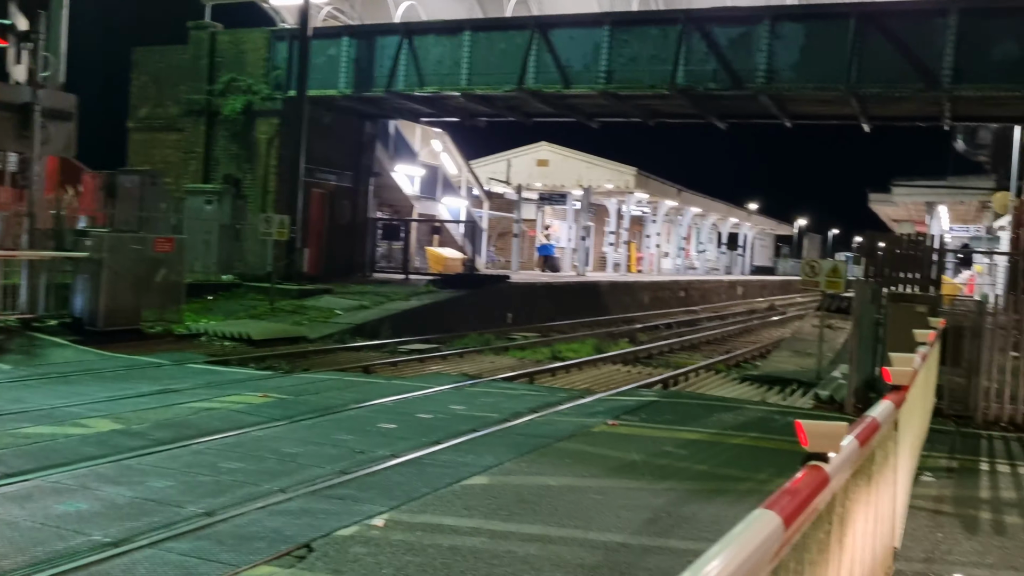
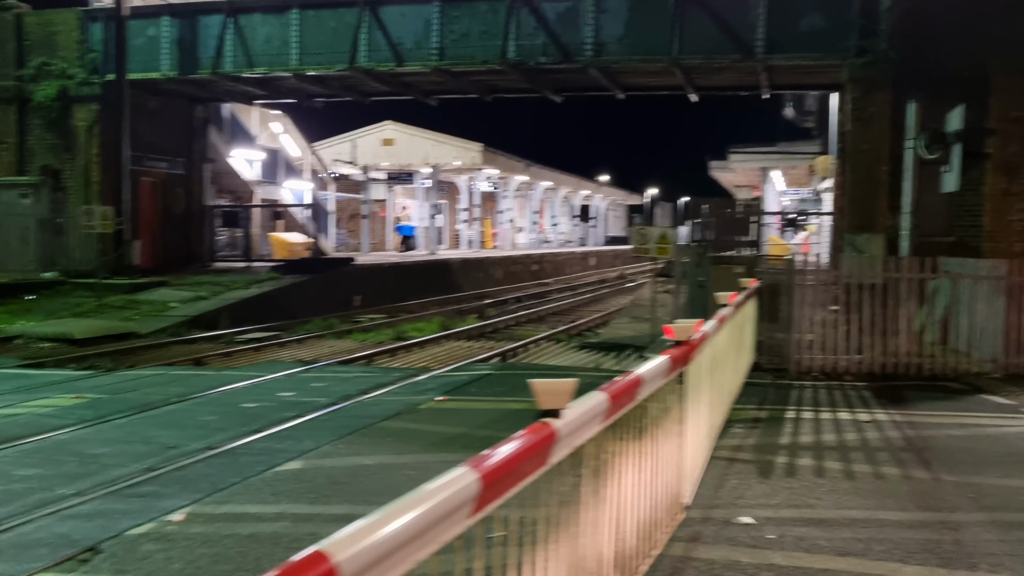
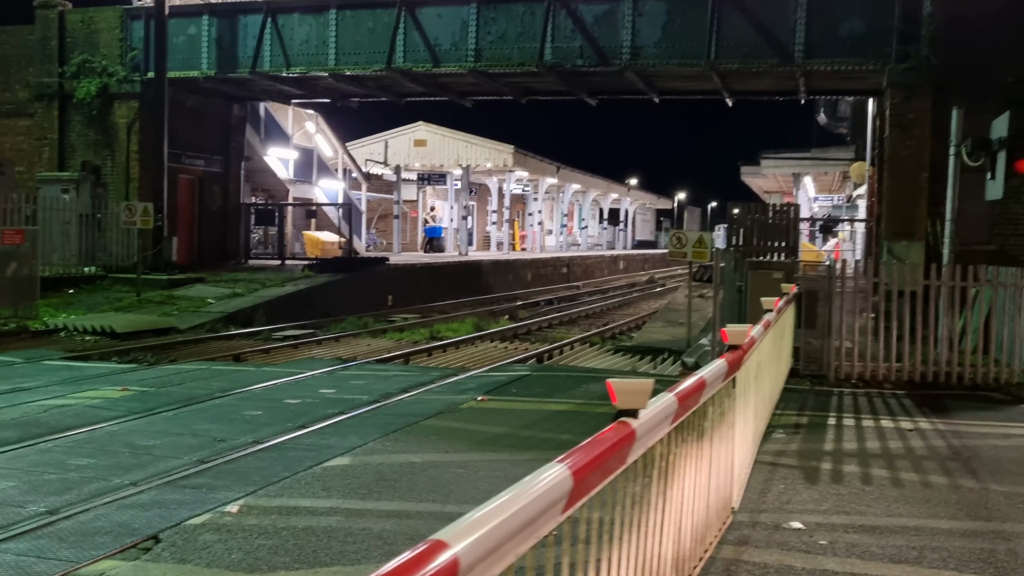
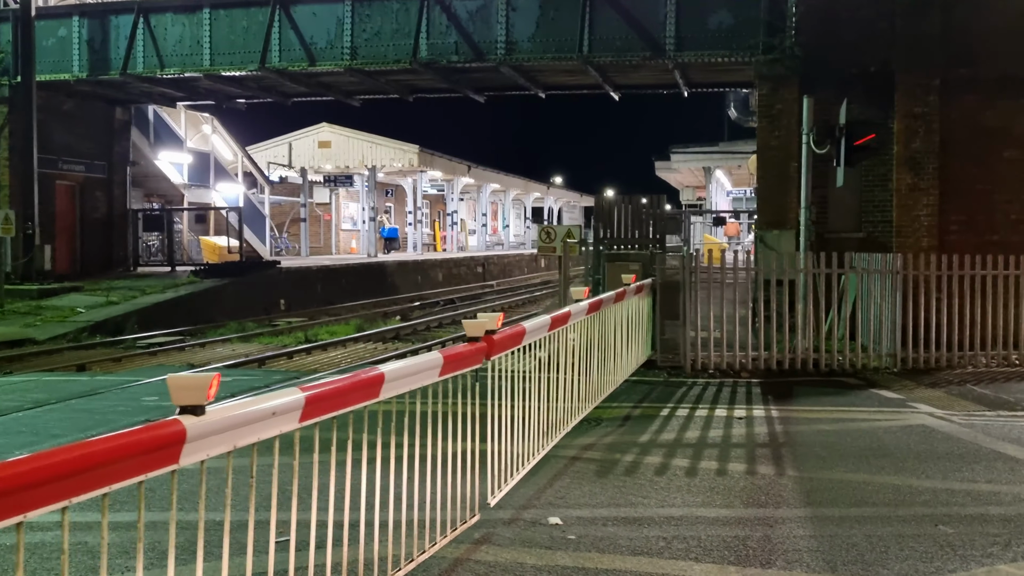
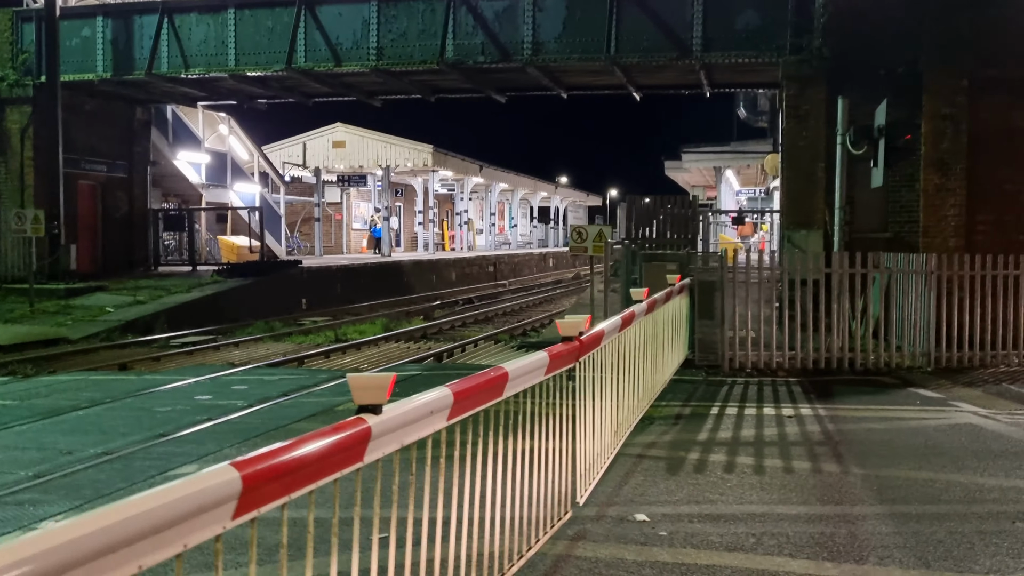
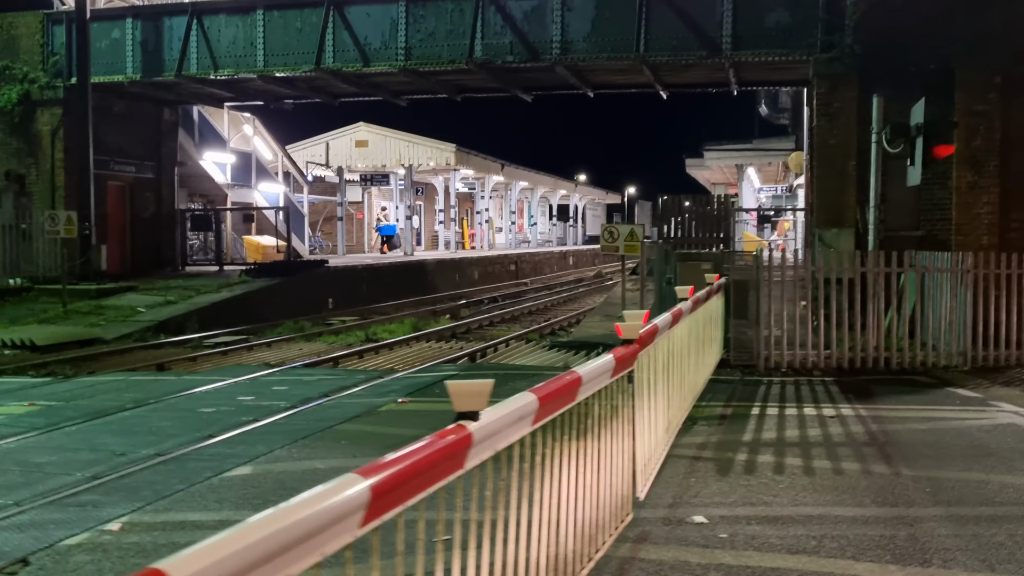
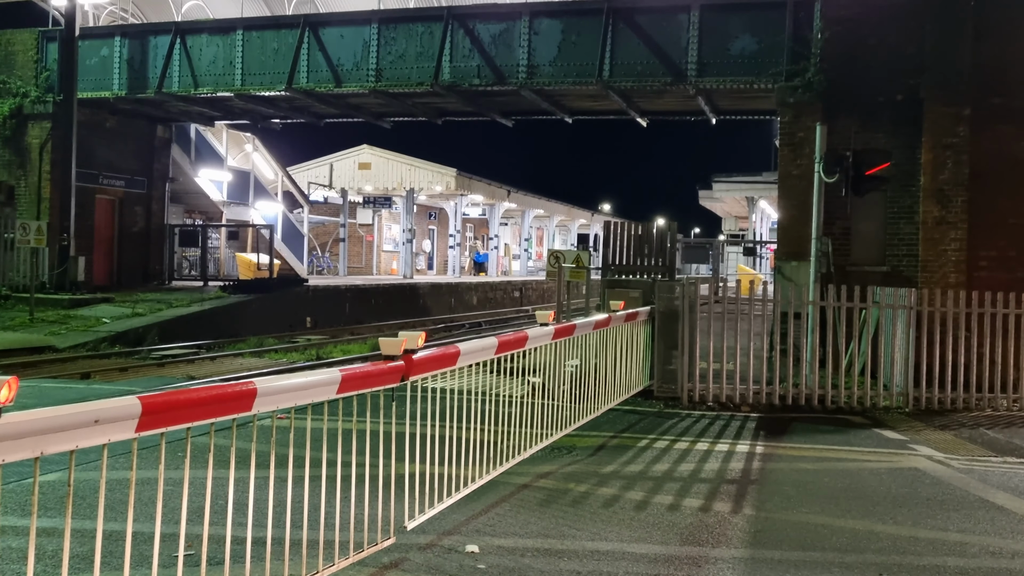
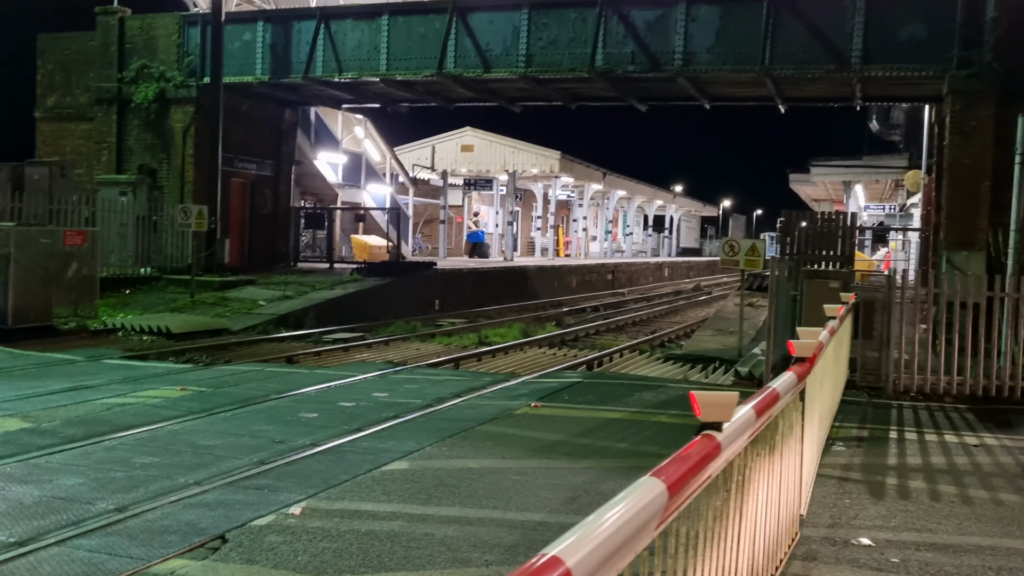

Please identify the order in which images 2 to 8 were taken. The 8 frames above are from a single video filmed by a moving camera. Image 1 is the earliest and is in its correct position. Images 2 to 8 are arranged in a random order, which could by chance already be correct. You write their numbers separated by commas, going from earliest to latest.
8, 3, 2, 6, 5, 4, 7
